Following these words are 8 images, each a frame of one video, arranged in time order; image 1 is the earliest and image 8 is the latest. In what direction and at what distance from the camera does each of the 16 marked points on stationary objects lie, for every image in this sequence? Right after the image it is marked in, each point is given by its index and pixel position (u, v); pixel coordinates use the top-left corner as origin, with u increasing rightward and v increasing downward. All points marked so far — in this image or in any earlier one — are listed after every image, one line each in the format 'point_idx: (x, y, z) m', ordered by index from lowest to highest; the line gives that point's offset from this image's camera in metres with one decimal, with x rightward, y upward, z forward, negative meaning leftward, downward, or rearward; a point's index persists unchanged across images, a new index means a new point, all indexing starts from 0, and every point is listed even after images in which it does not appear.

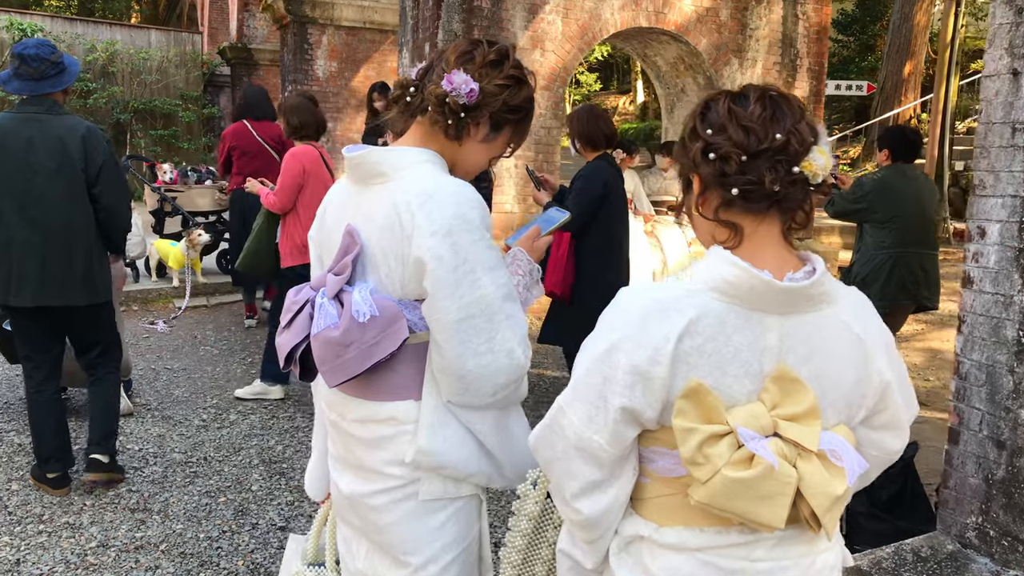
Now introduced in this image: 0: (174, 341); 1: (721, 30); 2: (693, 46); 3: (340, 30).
0: (-2.2, -0.3, +5.8) m
1: (+1.7, +2.1, +7.2) m
2: (+1.4, +1.9, +7.1) m
3: (-2.2, +3.2, +11.1) m
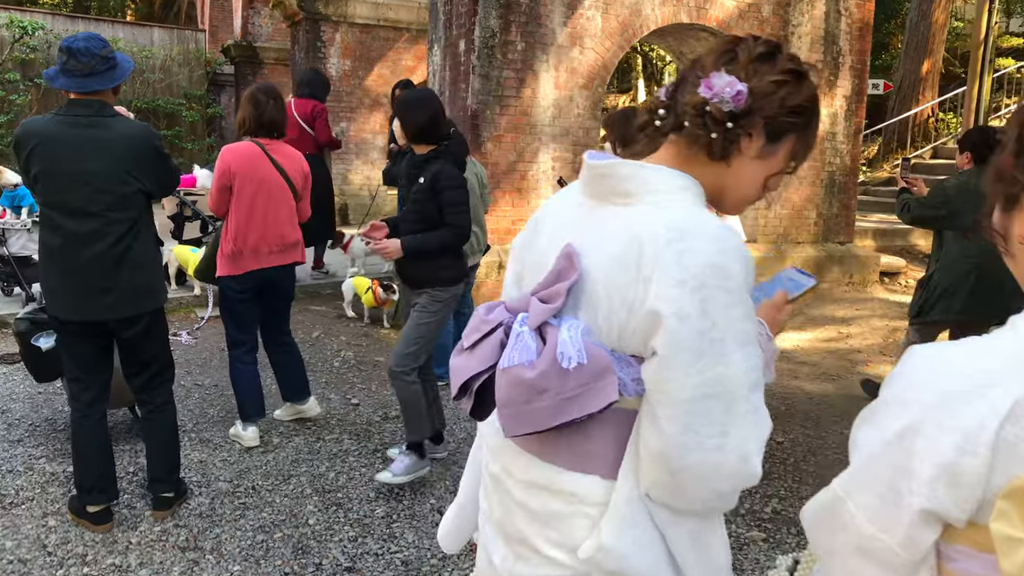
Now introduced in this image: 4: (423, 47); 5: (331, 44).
0: (-1.9, -0.4, +5.5) m
1: (+2.0, +2.0, +6.9) m
2: (+1.7, +1.9, +6.8) m
3: (-1.9, +3.2, +10.8) m
4: (-1.1, +3.1, +11.4) m
5: (-2.2, +3.0, +10.7) m
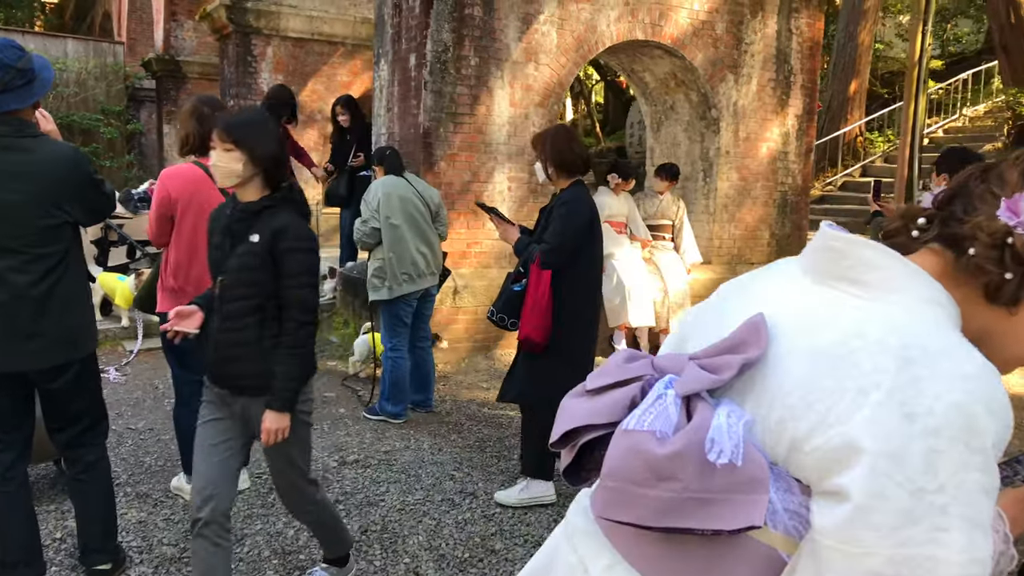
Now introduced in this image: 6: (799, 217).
0: (-2.1, -0.6, +5.0) m
1: (+1.6, +1.9, +6.8) m
2: (+1.3, +1.7, +6.7) m
3: (-2.7, +2.9, +10.4) m
4: (-1.9, +2.8, +11.1) m
5: (-2.9, +2.7, +10.2) m
6: (+2.4, +0.6, +7.5) m
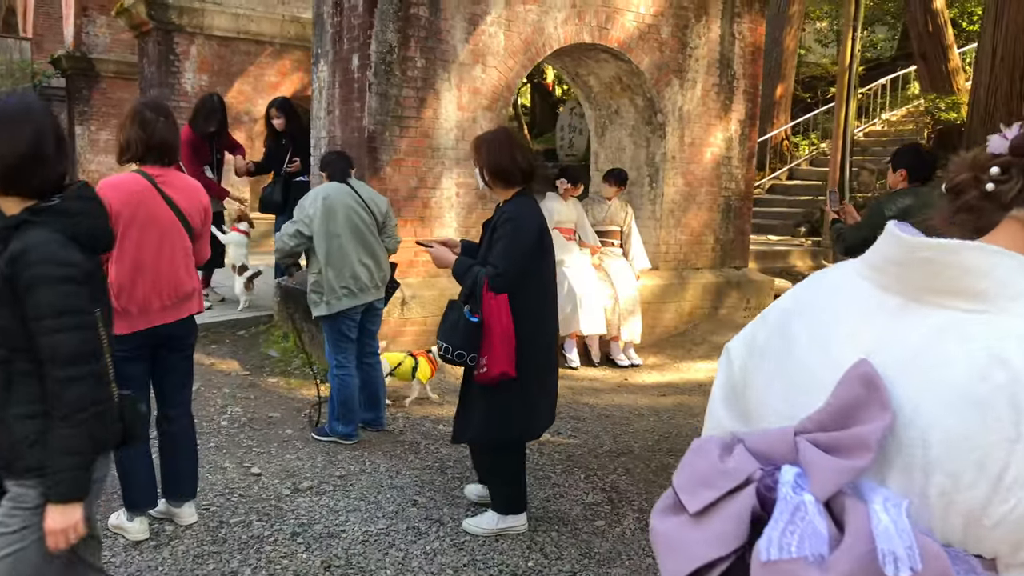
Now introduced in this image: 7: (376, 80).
0: (-2.4, -0.7, +4.6) m
1: (+1.1, +1.8, +6.7) m
2: (+0.9, +1.7, +6.6) m
3: (-3.4, +2.8, +9.9) m
4: (-2.7, +2.7, +10.7) m
5: (-3.6, +2.6, +9.8) m
6: (+2.0, +0.6, +7.5) m
7: (-0.8, +1.3, +5.5) m
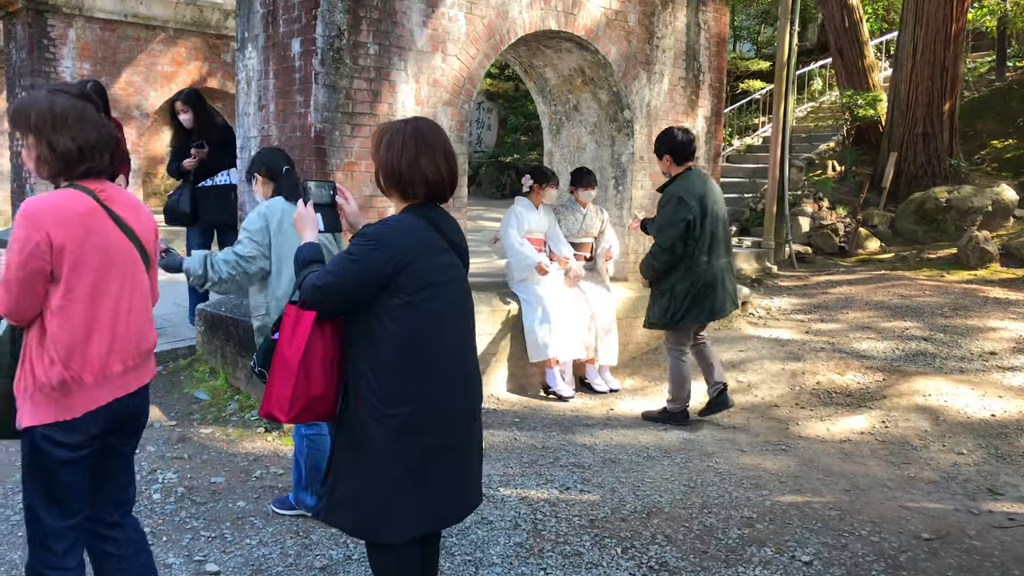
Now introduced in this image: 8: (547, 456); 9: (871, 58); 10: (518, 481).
0: (-2.3, -0.9, +3.6) m
1: (+0.8, +1.7, +6.1) m
2: (+0.6, +1.6, +5.9) m
3: (-4.1, +2.6, +8.7) m
4: (-3.5, +2.6, +9.5) m
5: (-4.3, +2.4, +8.5) m
6: (+1.5, +0.5, +7.0) m
7: (-1.0, +1.1, +4.6) m
8: (+0.2, -0.8, +4.4) m
9: (+5.3, +3.4, +13.2) m
10: (0.0, -0.9, +4.0) m
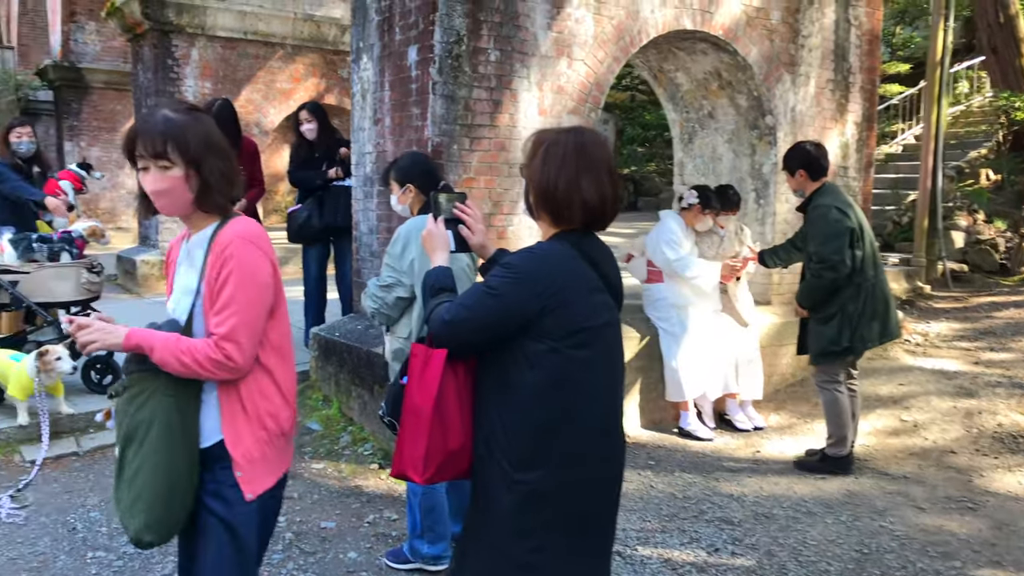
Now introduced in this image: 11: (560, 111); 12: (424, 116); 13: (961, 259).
0: (-1.8, -1.0, +3.4) m
1: (+1.6, +1.6, +5.5) m
2: (+1.4, +1.4, +5.4) m
3: (-2.9, +2.4, +8.7) m
4: (-2.3, +2.4, +9.5) m
5: (-3.2, +2.2, +8.6) m
6: (+2.5, +0.3, +6.3) m
7: (-0.3, +1.0, +4.3) m
8: (+0.8, -1.0, +3.8) m
9: (+7.0, +3.1, +12.0) m
10: (+0.6, -1.0, +3.5) m
11: (+0.3, +0.9, +4.7) m
12: (-0.4, +0.8, +4.3) m
13: (+4.8, +0.3, +9.5) m
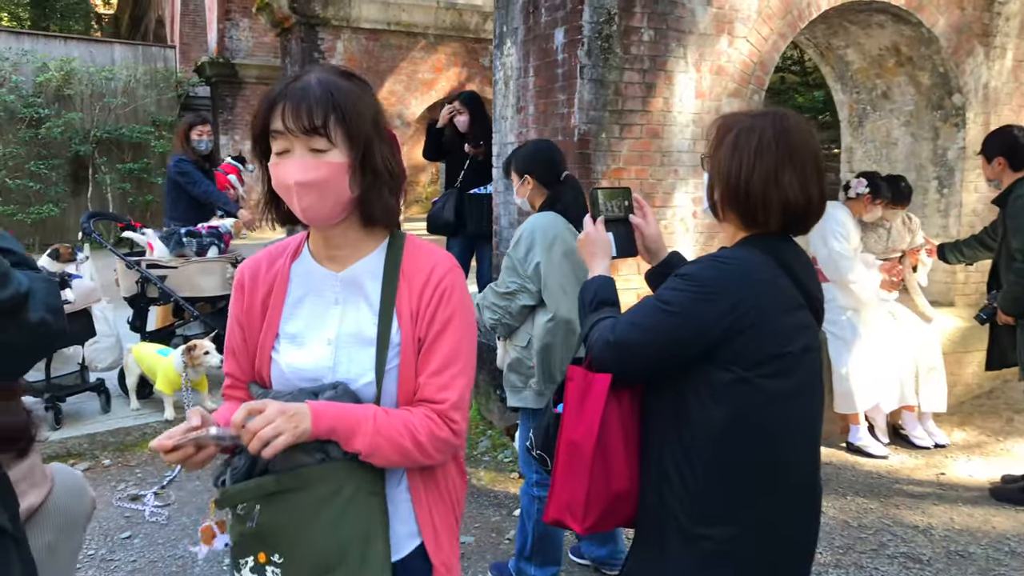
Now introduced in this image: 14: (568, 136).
0: (-1.3, -1.0, +3.3) m
1: (+2.5, +1.6, +4.9) m
2: (+2.3, +1.4, +4.8) m
3: (-1.5, +2.5, +8.7) m
4: (-0.7, +2.5, +9.4) m
5: (-1.8, +2.3, +8.6) m
6: (+3.4, +0.3, +5.5) m
7: (+0.4, +1.0, +3.9) m
8: (+1.4, -1.0, +3.4) m
9: (+8.8, +3.2, +10.4) m
10: (+1.1, -1.0, +3.1) m
11: (+1.0, +0.9, +4.3) m
12: (+0.3, +0.8, +4.0) m
13: (+6.3, +0.3, +8.4) m
14: (+0.3, +0.7, +4.0) m
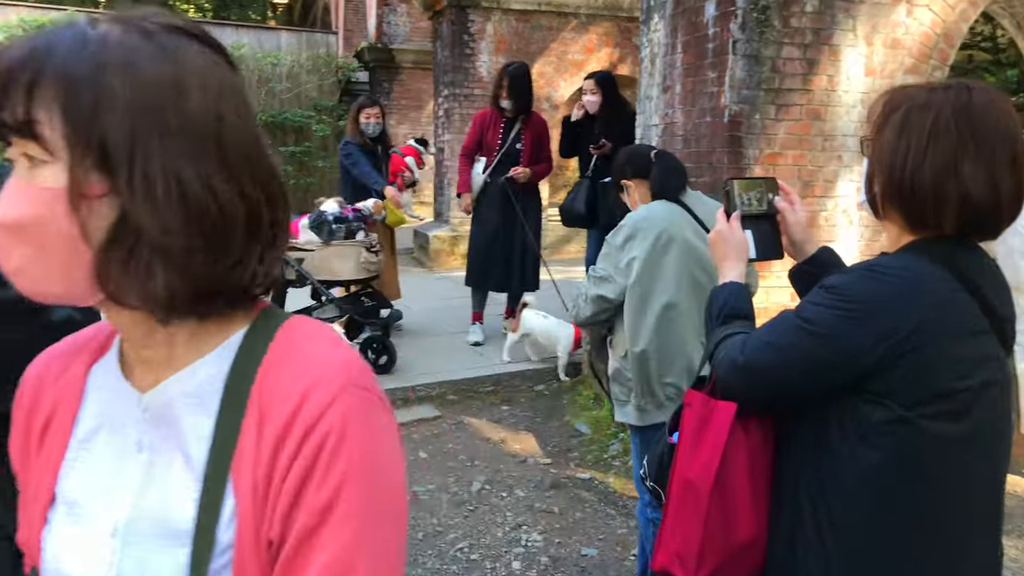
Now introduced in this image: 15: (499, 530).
0: (-0.8, -0.9, +3.3) m
1: (+3.2, +1.5, +4.1) m
2: (+3.0, +1.4, +4.1) m
3: (0.0, +2.6, +8.6) m
4: (+0.9, +2.6, +9.1) m
5: (-0.3, +2.4, +8.5) m
6: (+4.2, +0.3, +4.6) m
7: (+0.9, +1.0, +3.6) m
8: (+1.8, -1.0, +2.9) m
9: (+10.5, +3.0, +8.5) m
10: (+1.5, -1.0, +2.7) m
11: (+1.6, +0.9, +3.8) m
12: (+0.9, +0.9, +3.7) m
13: (+7.5, +0.2, +6.9) m
14: (+0.9, +0.7, +3.7) m
15: (-0.1, -0.9, +3.3) m
